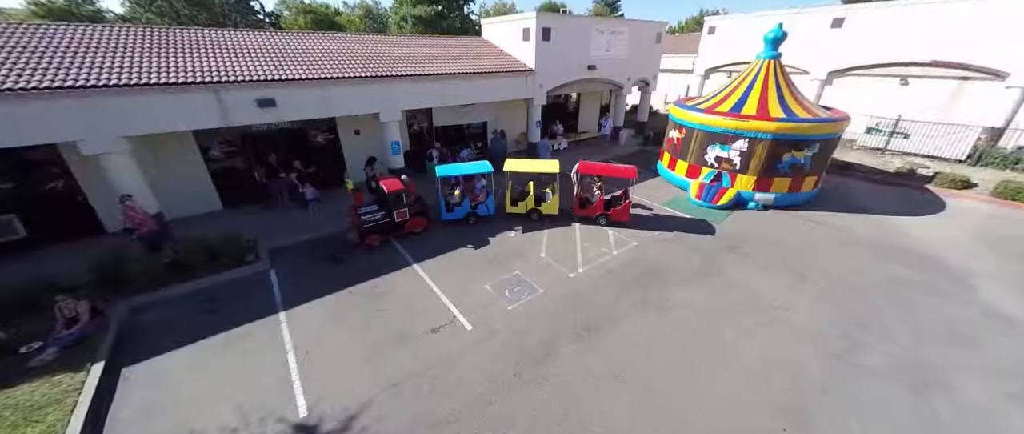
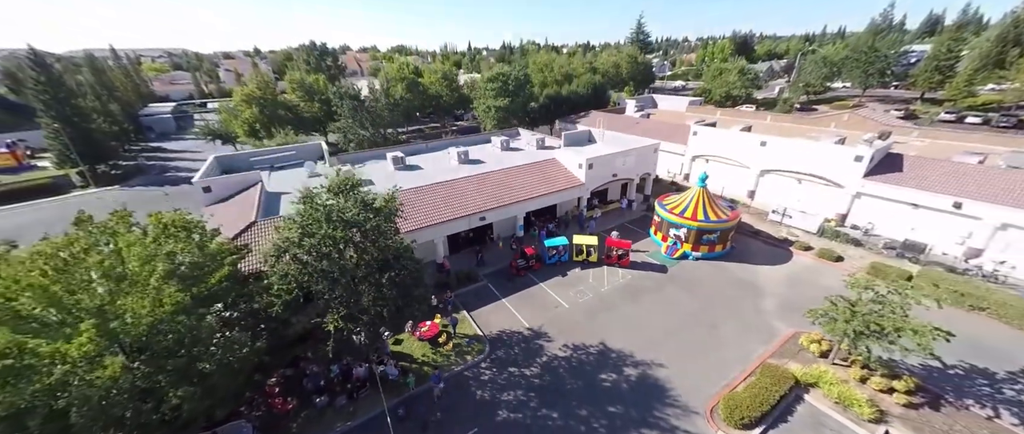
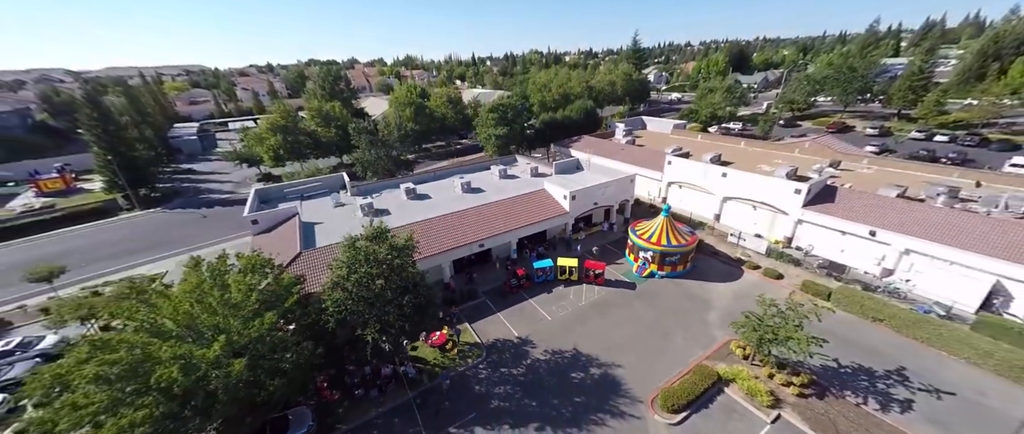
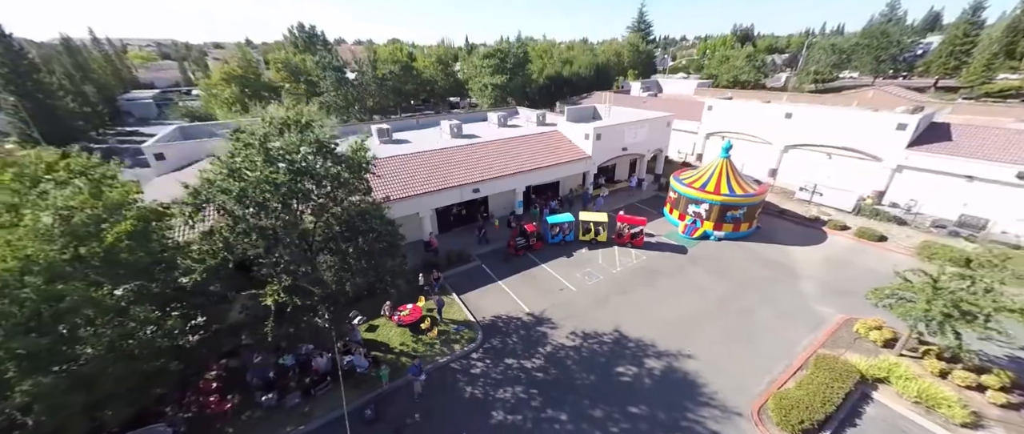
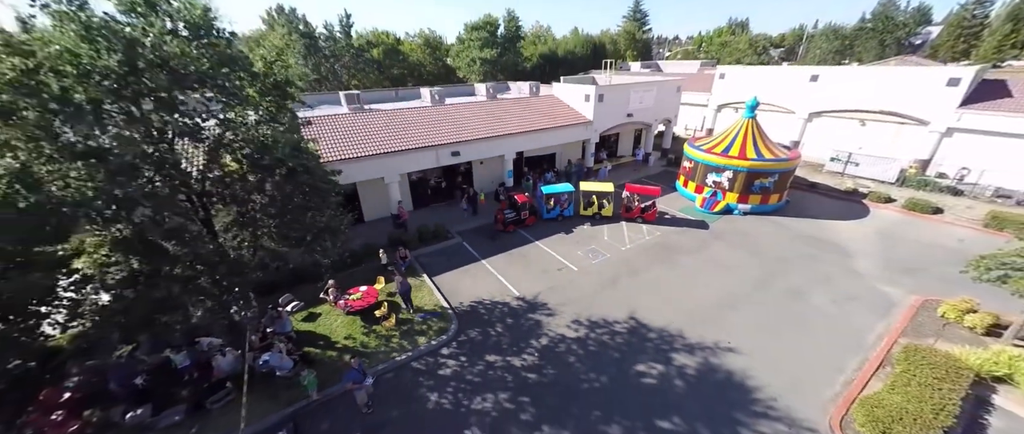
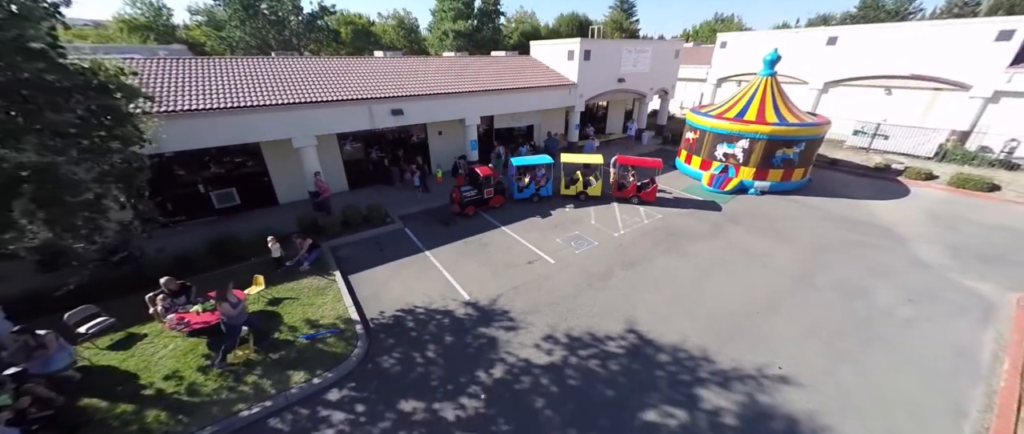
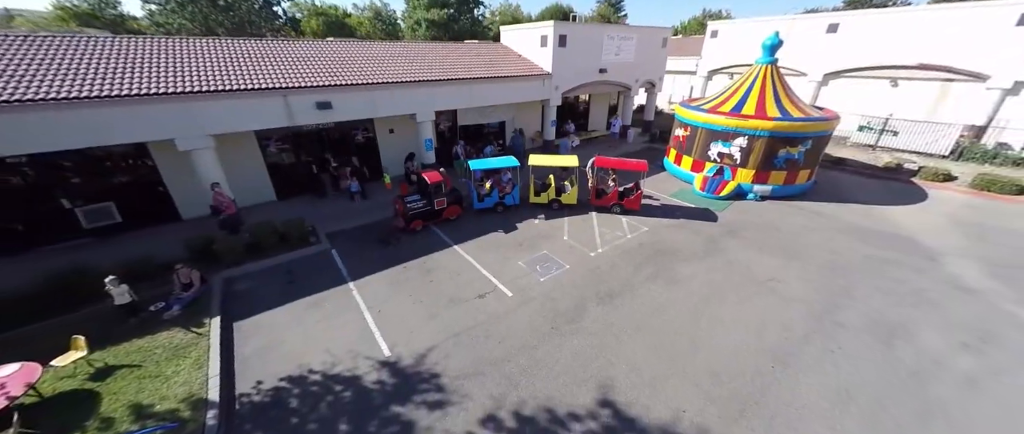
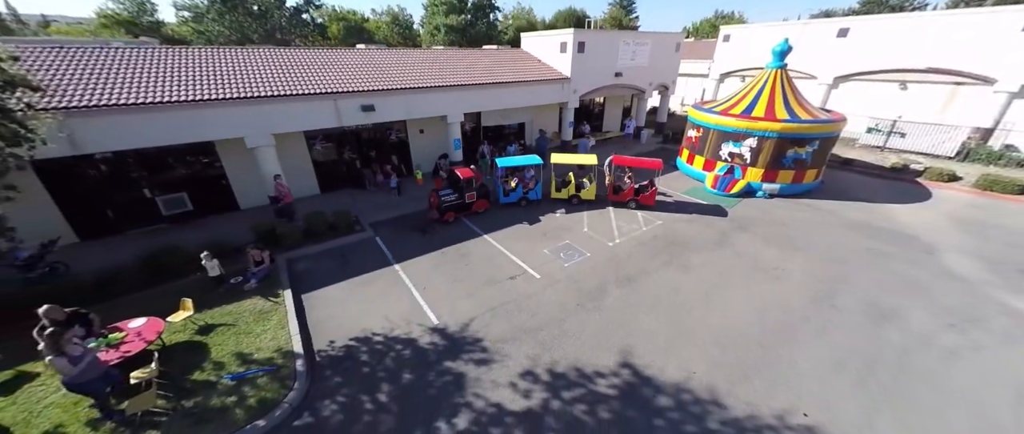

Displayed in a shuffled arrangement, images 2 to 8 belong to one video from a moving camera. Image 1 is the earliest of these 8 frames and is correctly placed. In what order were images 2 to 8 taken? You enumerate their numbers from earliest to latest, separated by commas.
7, 8, 6, 5, 4, 2, 3
